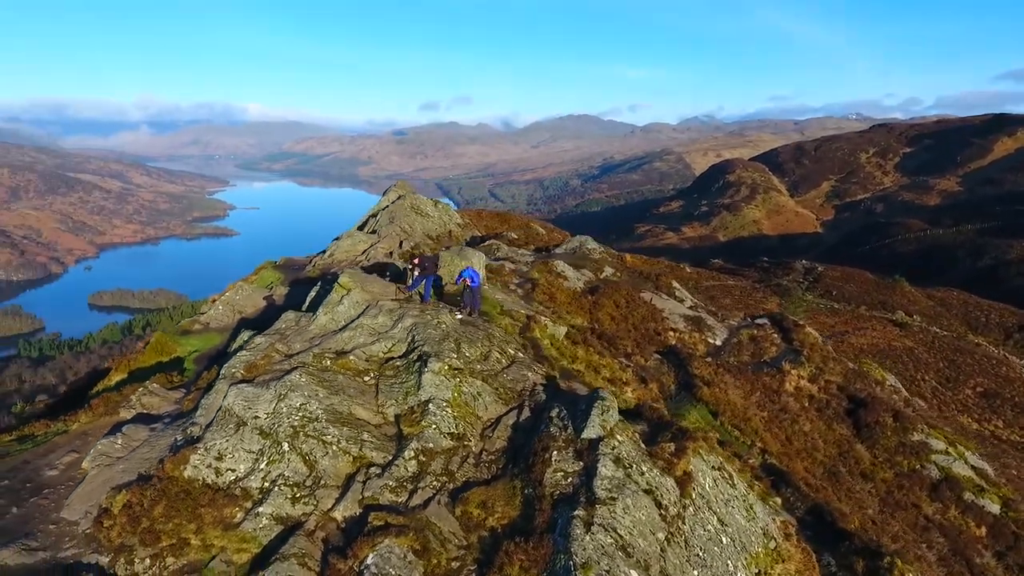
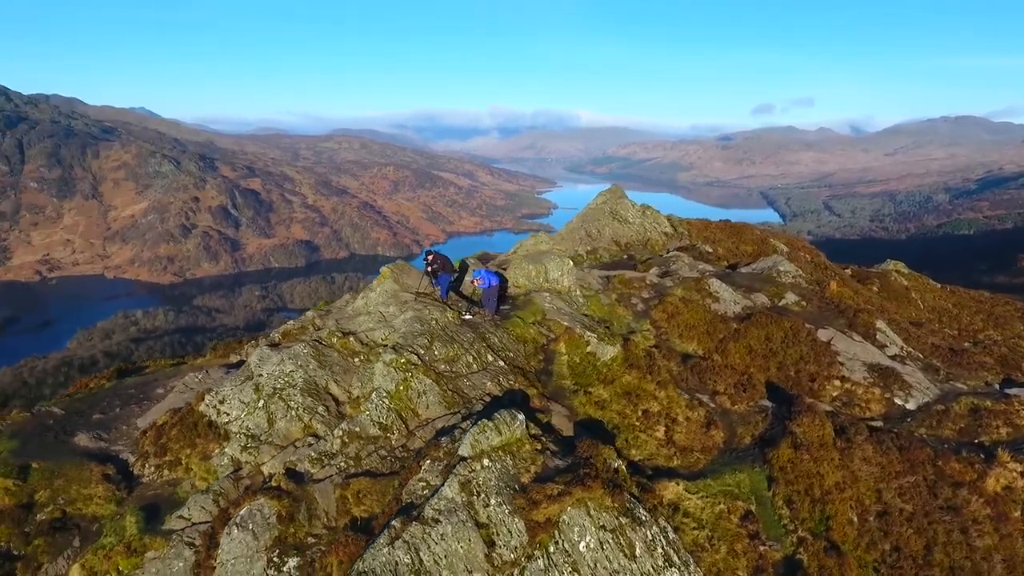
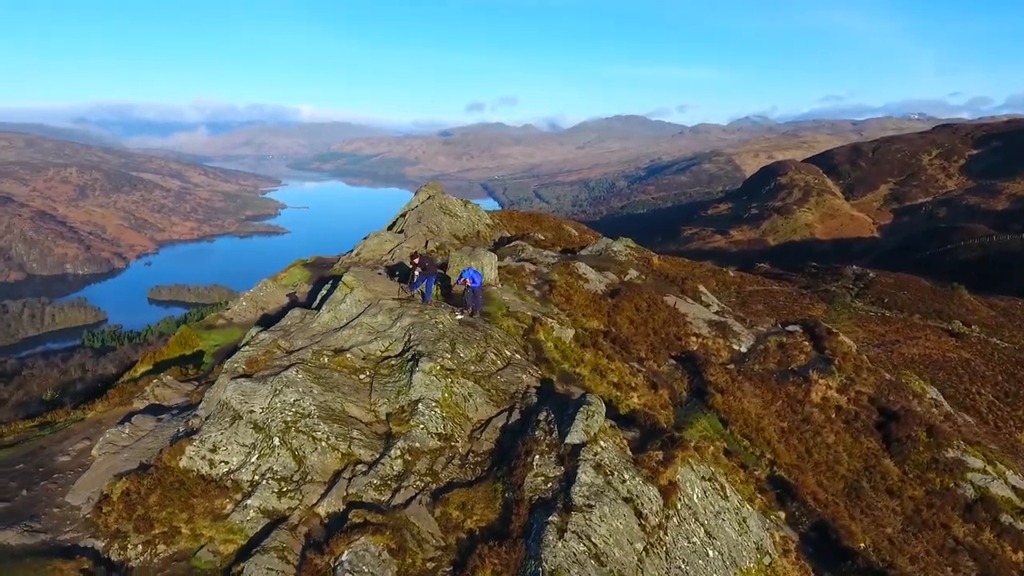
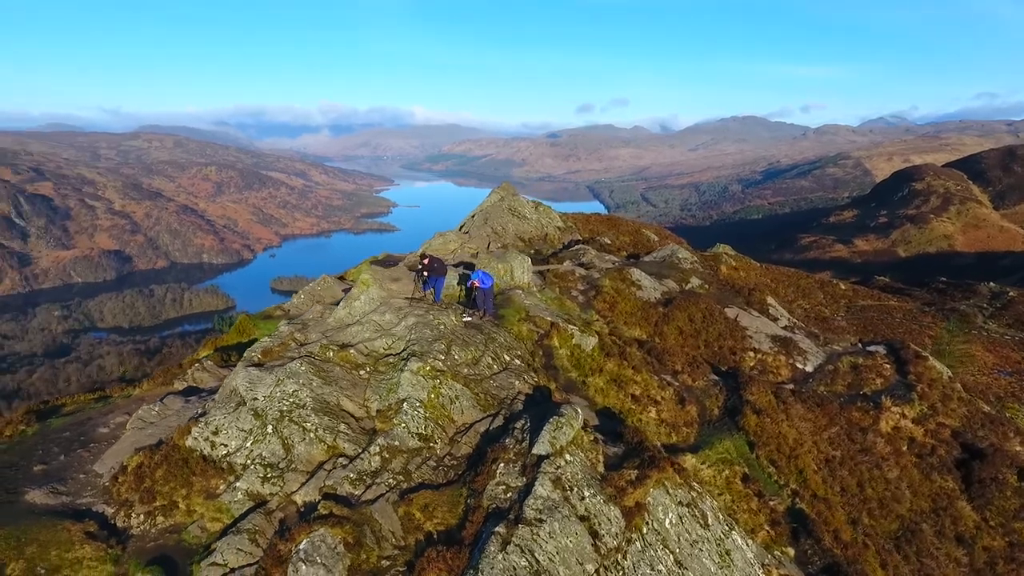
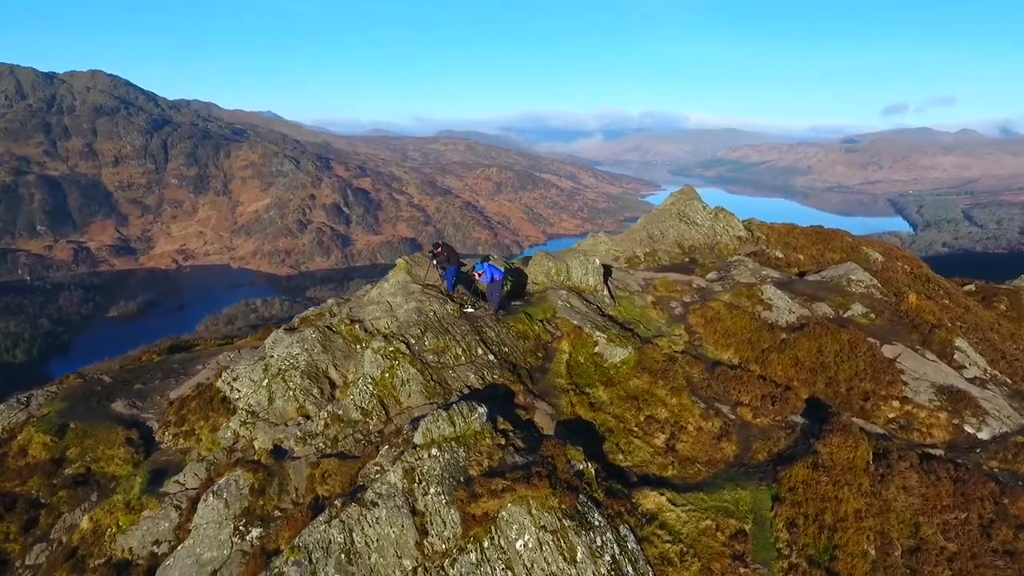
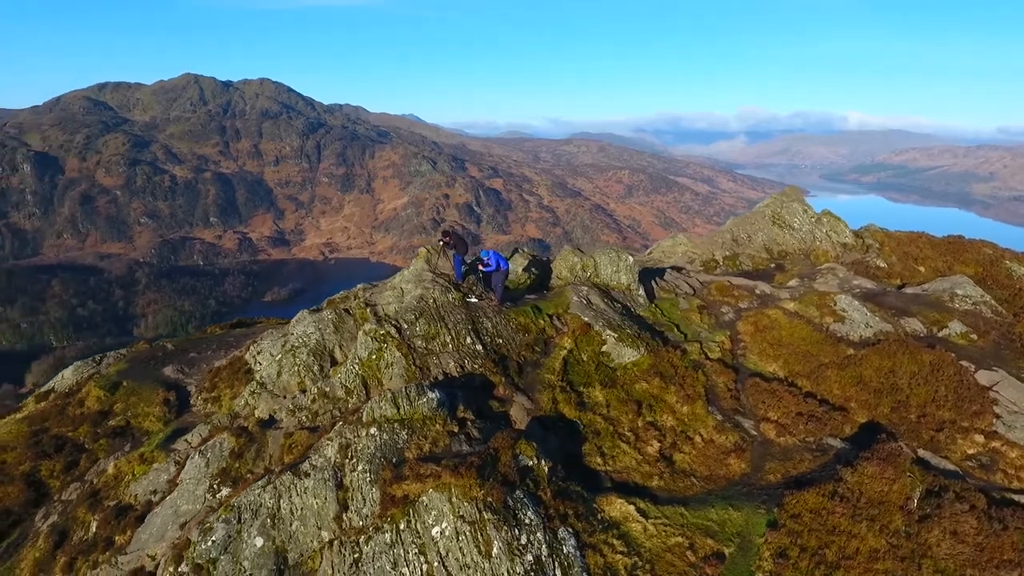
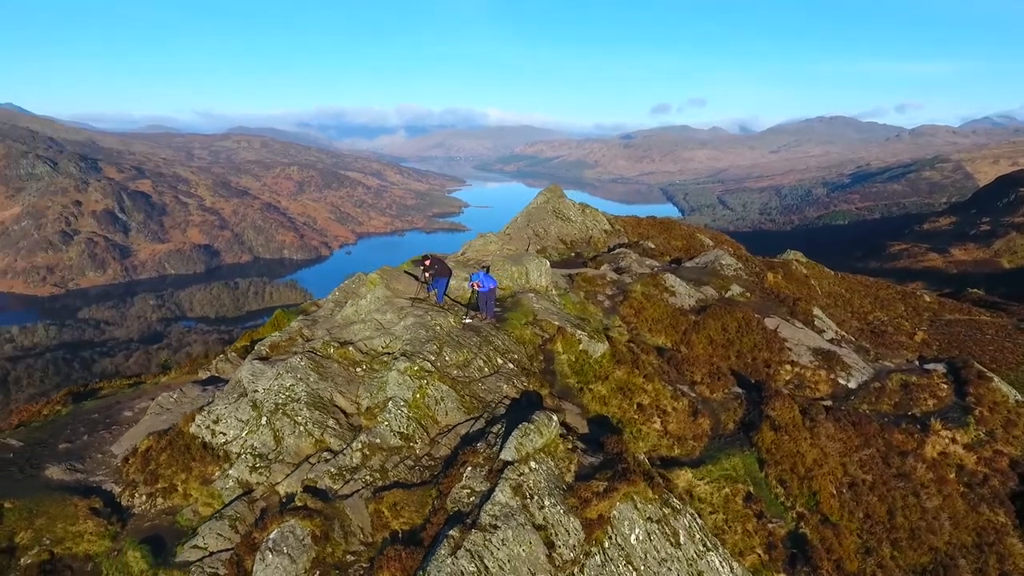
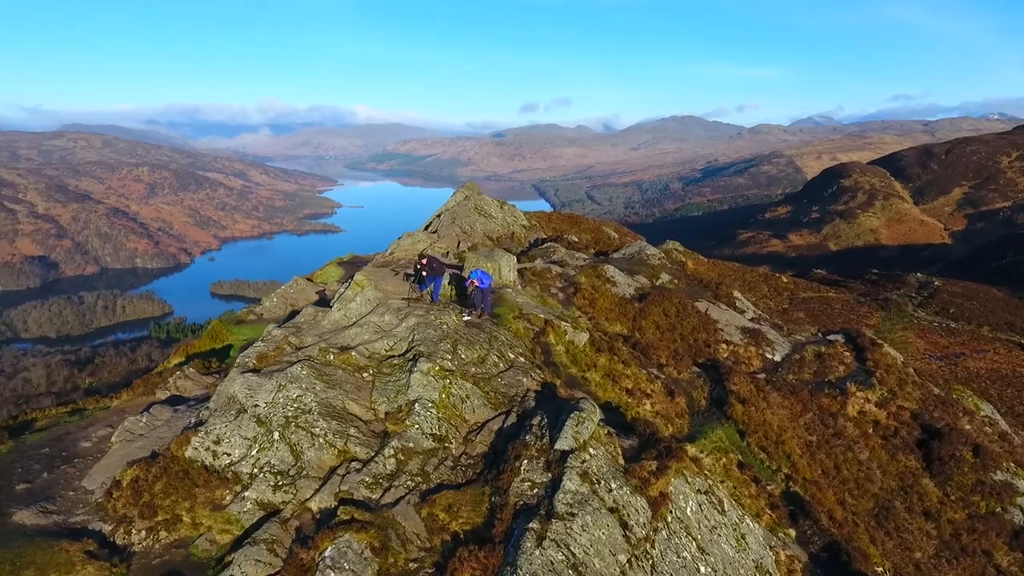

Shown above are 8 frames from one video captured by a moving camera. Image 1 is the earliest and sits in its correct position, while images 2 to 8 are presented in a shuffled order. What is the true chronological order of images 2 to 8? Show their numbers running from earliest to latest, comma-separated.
3, 8, 4, 7, 2, 5, 6
